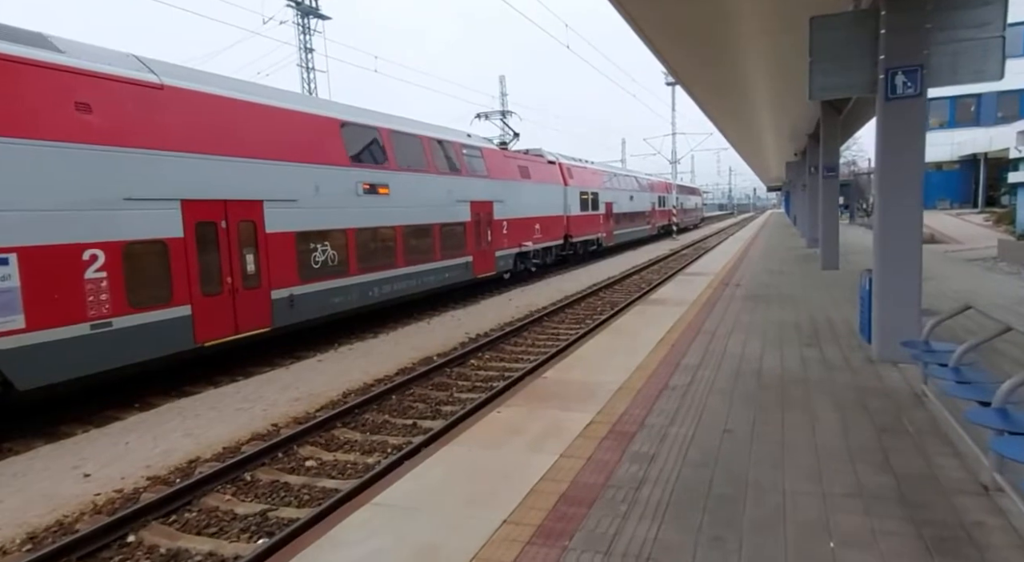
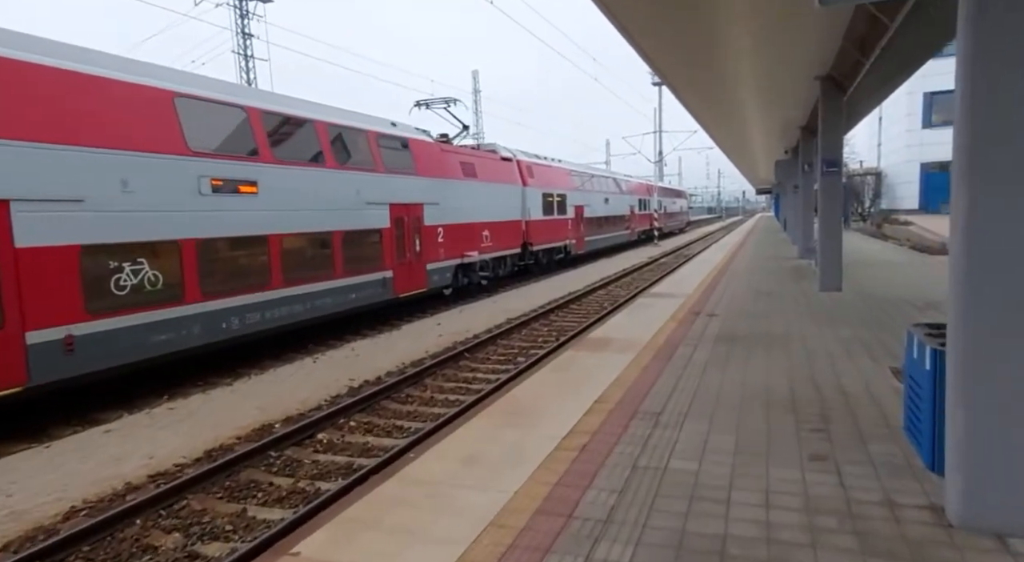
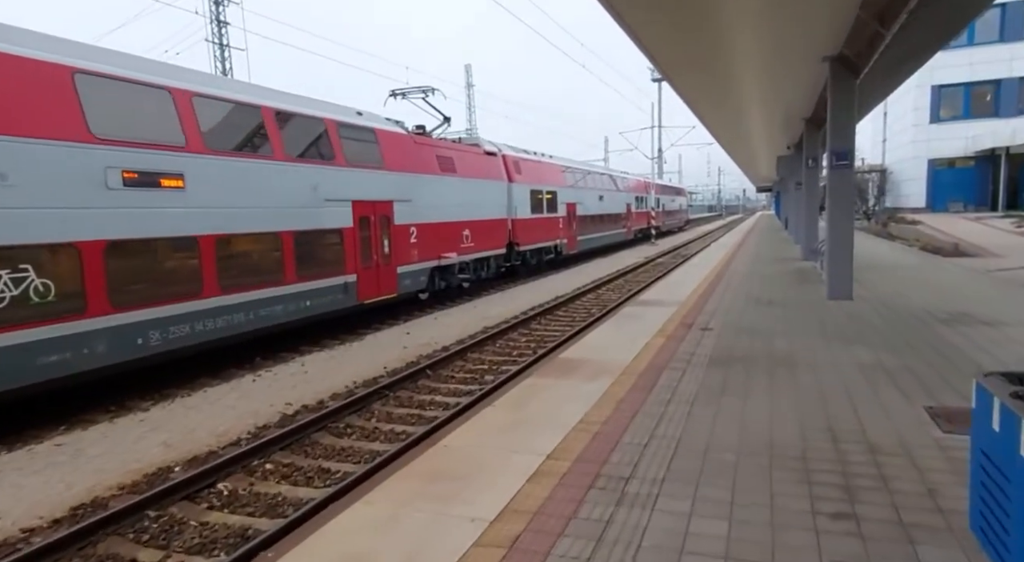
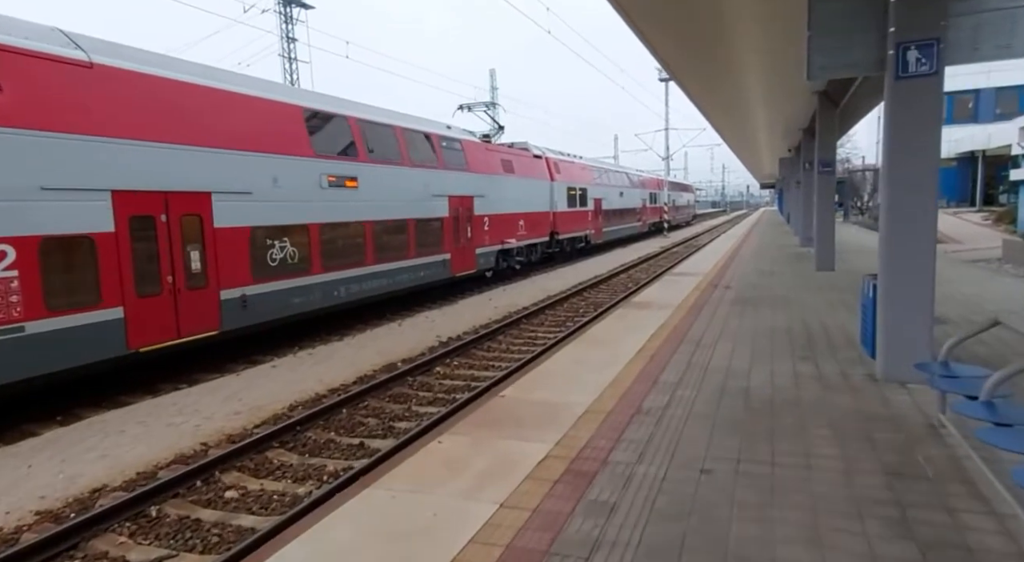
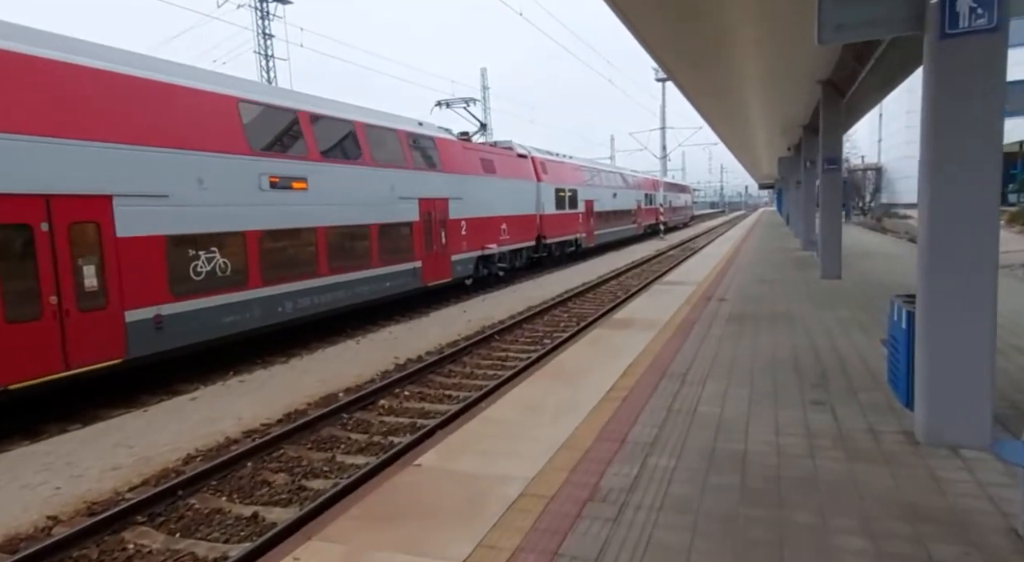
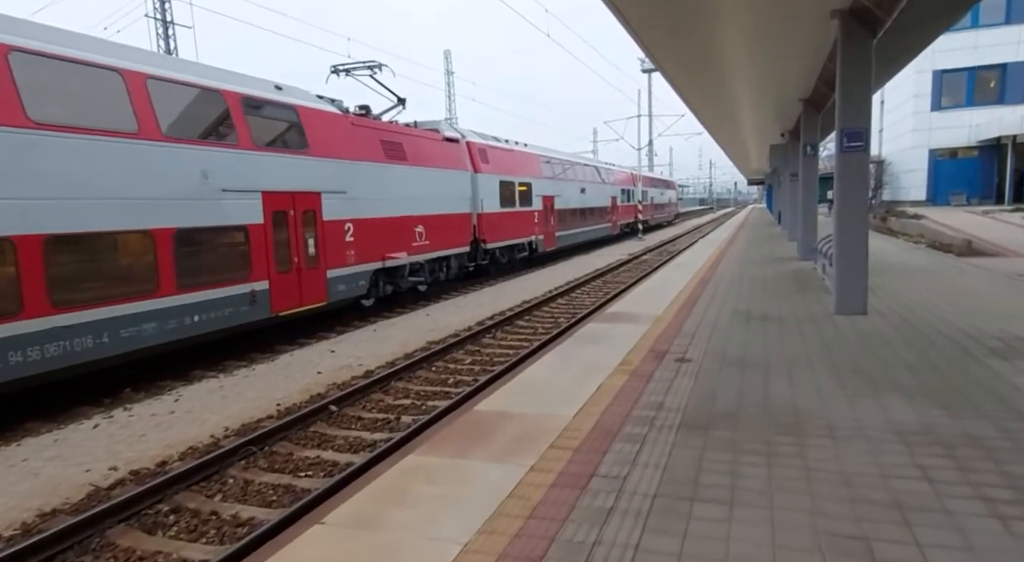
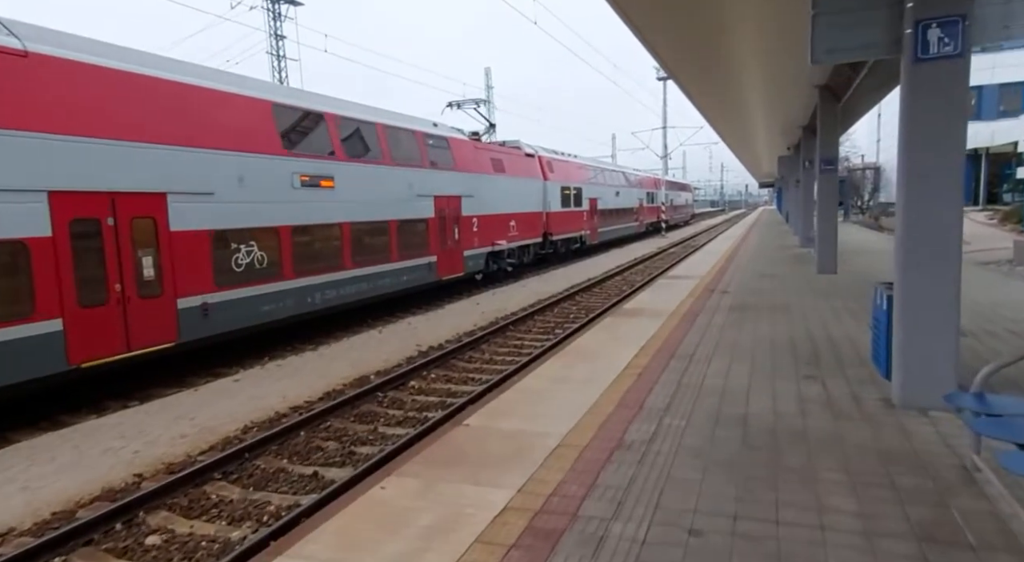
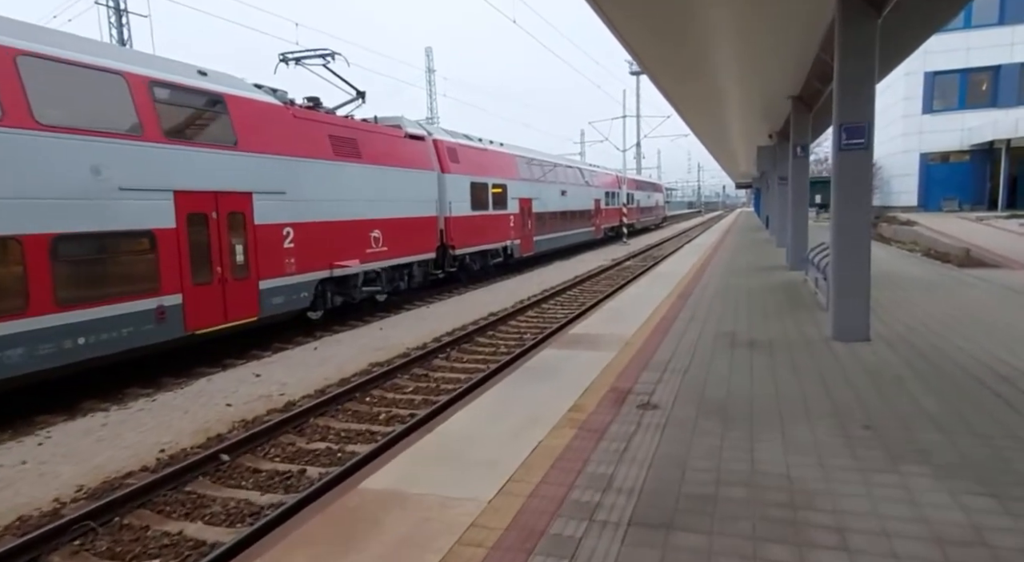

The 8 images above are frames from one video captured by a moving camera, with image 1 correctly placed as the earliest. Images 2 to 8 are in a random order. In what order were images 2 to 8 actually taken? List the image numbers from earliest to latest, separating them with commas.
4, 7, 5, 2, 3, 6, 8
